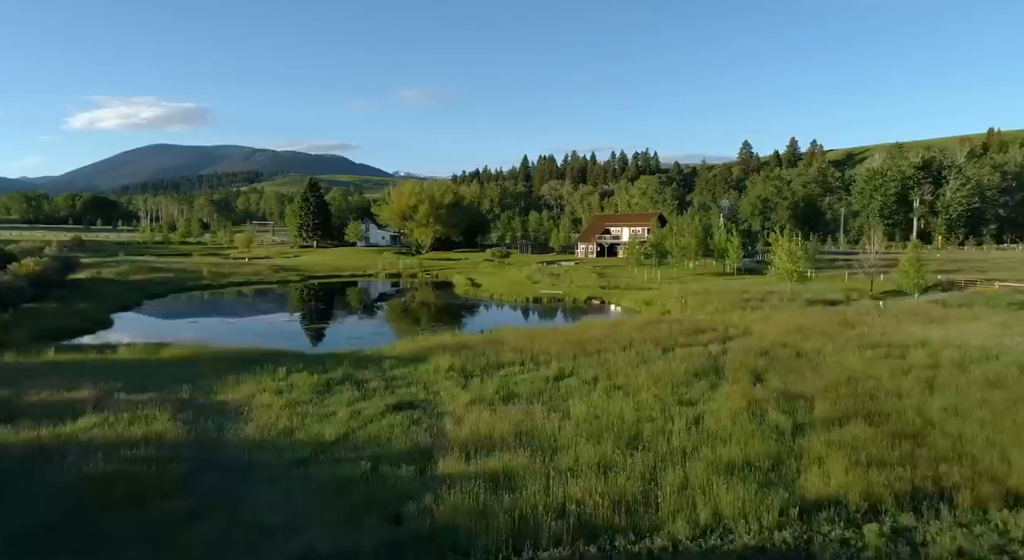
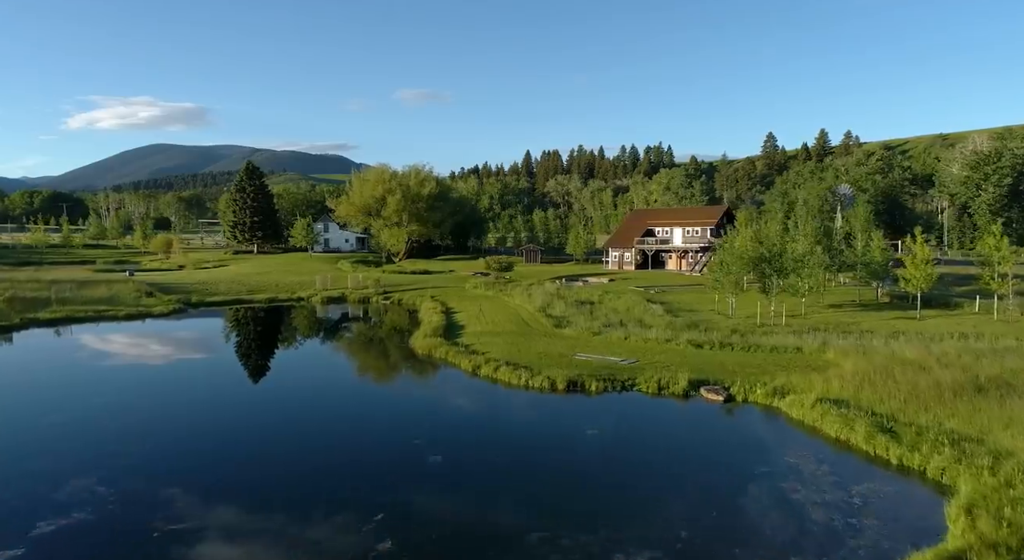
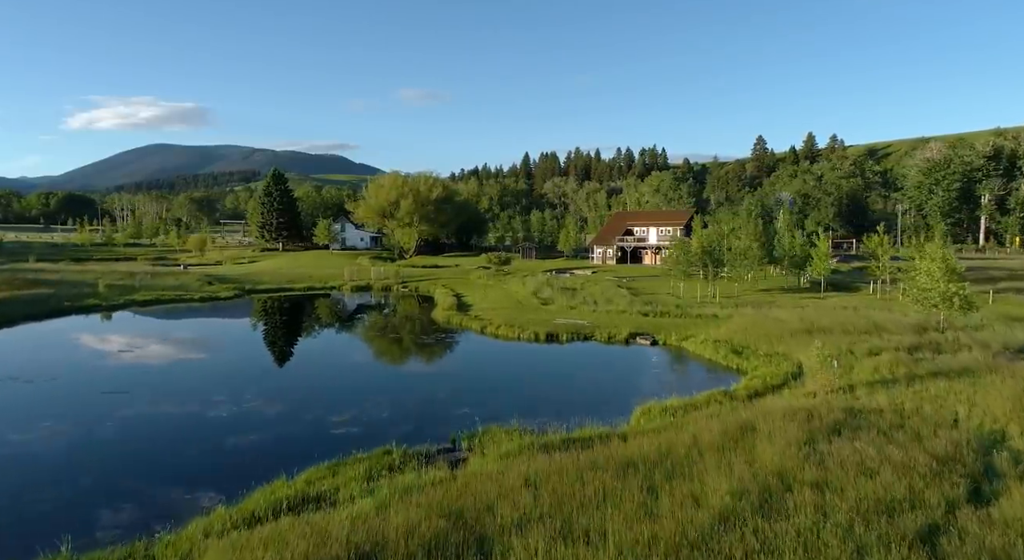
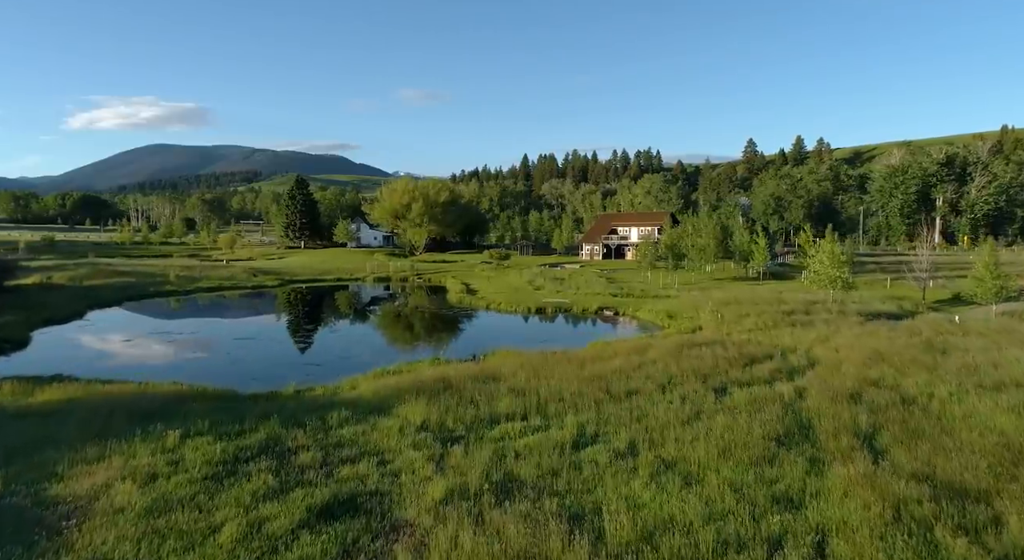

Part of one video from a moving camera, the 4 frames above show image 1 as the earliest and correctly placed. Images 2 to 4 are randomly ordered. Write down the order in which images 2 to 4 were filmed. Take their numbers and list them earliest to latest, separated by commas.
4, 3, 2
